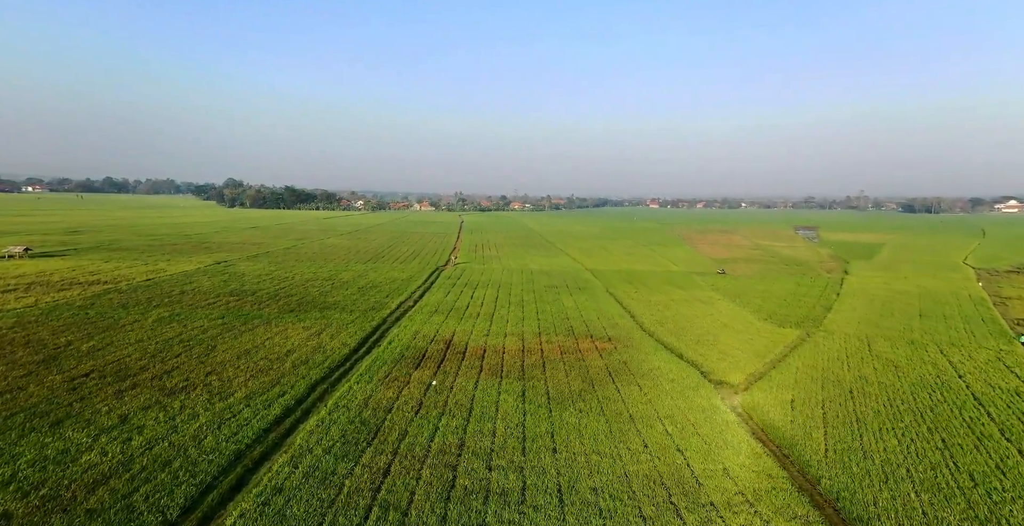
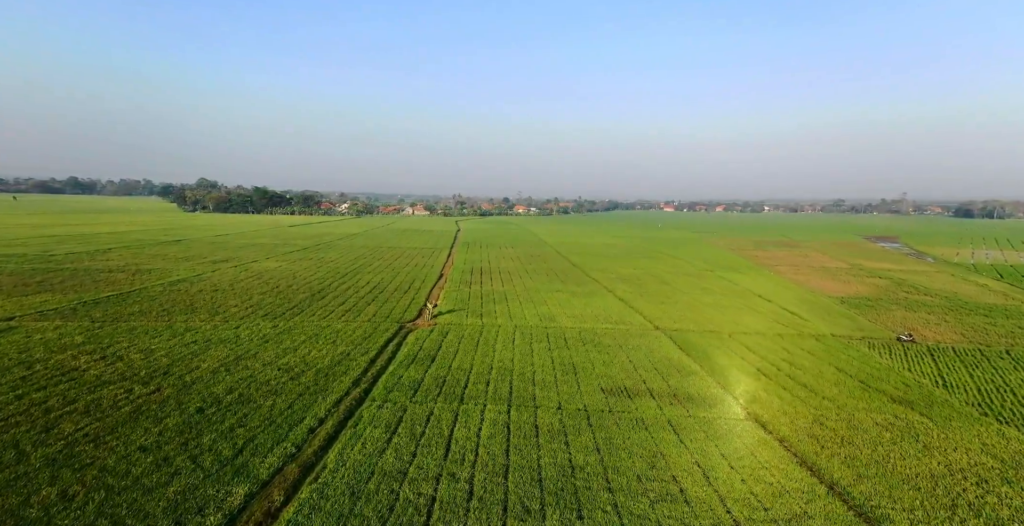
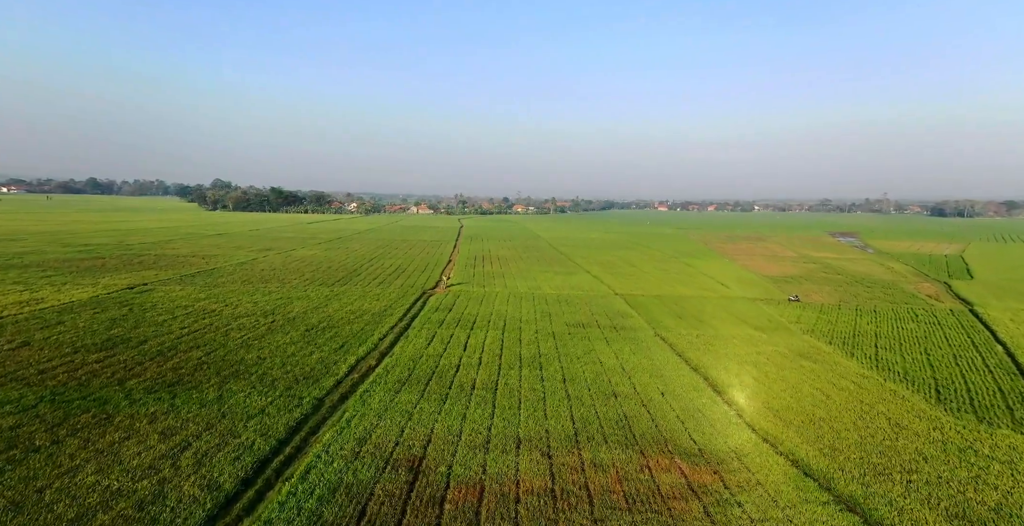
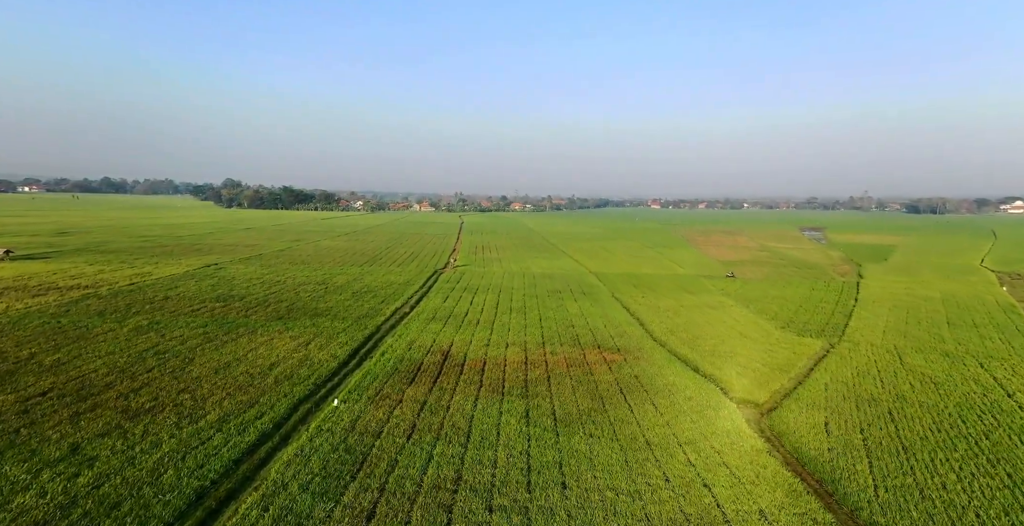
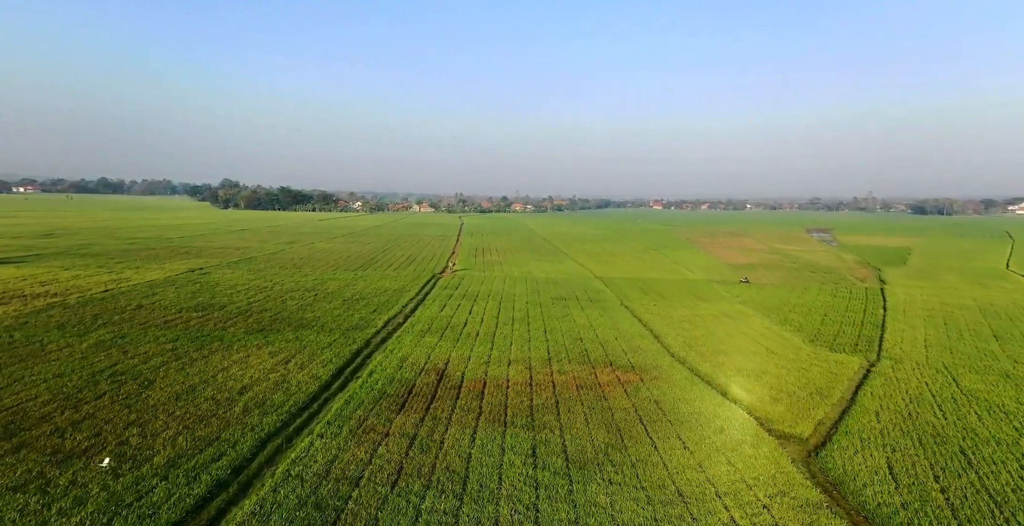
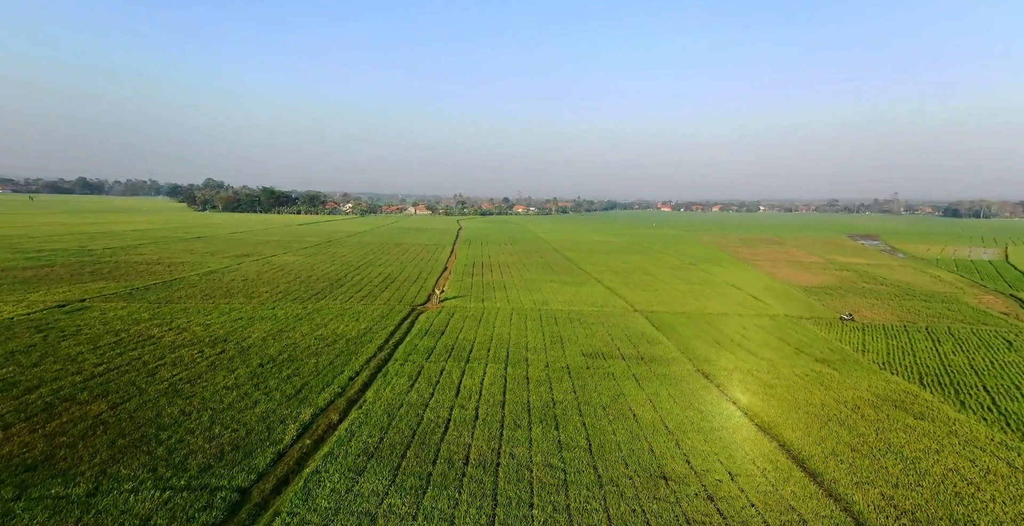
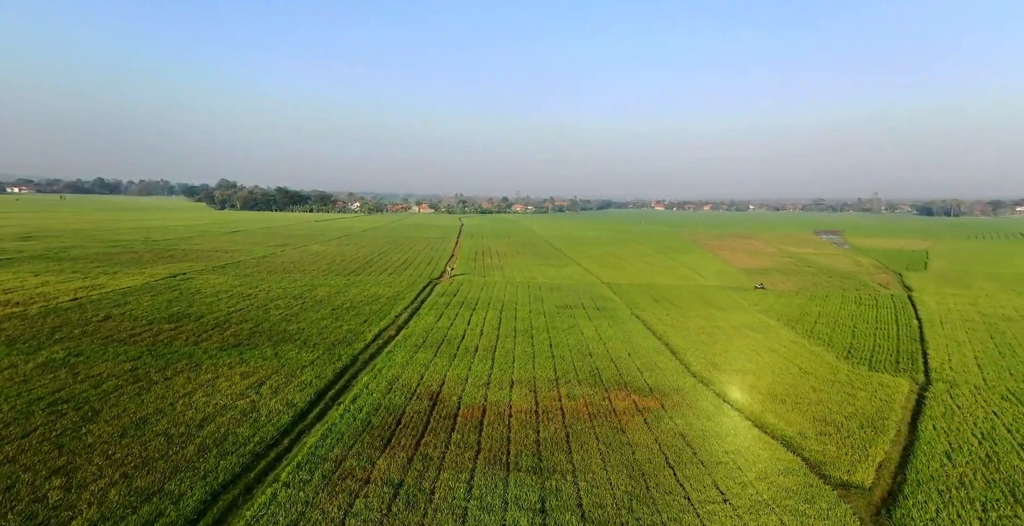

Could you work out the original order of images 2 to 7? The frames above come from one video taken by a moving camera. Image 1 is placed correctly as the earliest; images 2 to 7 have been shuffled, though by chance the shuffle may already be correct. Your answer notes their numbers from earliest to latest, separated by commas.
4, 5, 7, 3, 6, 2
